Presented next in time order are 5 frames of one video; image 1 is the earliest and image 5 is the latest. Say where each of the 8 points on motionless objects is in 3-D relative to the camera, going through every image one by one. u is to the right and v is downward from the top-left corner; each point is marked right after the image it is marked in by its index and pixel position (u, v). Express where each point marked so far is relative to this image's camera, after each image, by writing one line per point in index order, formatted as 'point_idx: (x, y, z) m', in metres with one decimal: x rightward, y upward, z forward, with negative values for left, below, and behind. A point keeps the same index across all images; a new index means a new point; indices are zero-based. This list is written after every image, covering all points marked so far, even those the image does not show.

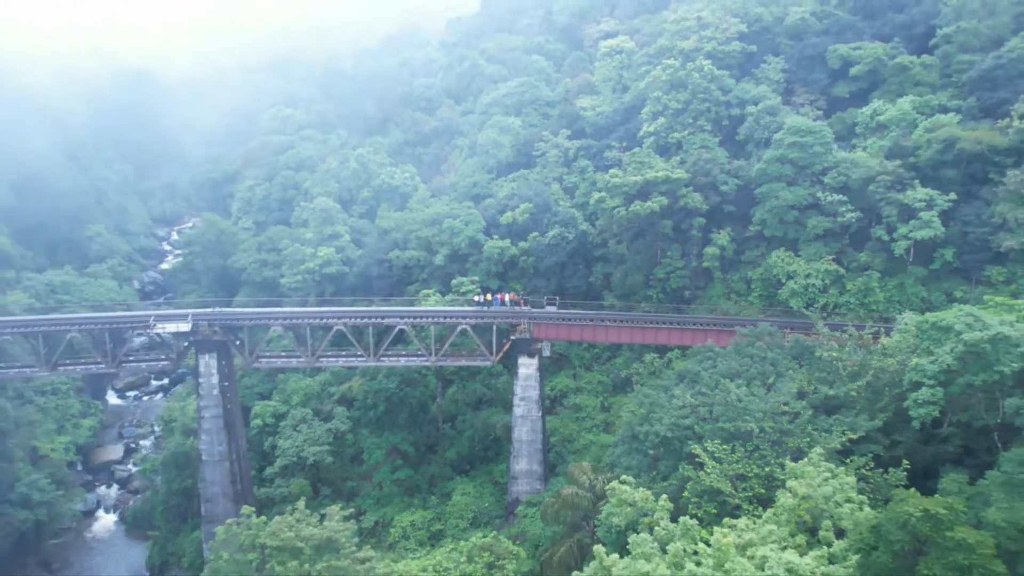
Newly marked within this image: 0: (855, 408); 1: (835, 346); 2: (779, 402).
0: (+7.9, -2.7, +15.5) m
1: (+8.2, -1.5, +17.5) m
2: (+6.0, -2.6, +15.4) m
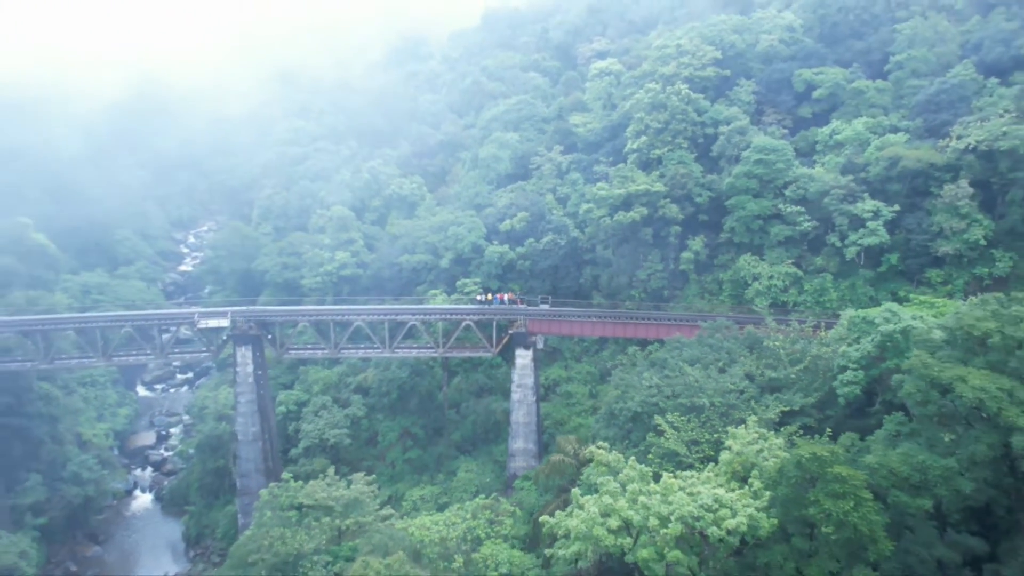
0: (+7.8, -2.7, +18.8) m
1: (+8.1, -1.5, +20.8) m
2: (+5.9, -2.6, +18.7) m
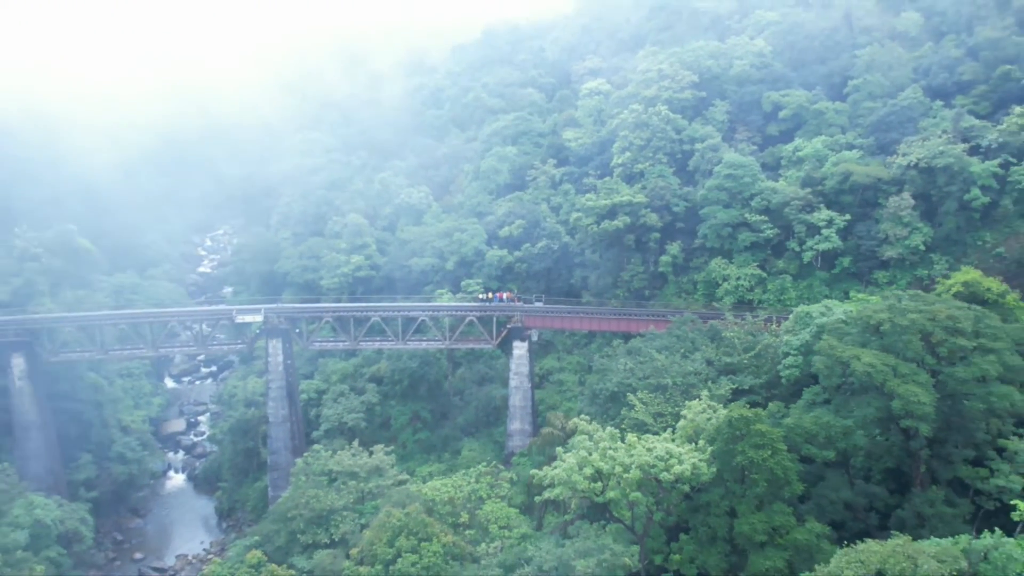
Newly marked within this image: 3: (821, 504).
0: (+7.7, -2.7, +22.4) m
1: (+8.1, -1.5, +24.5) m
2: (+5.8, -2.6, +22.4) m
3: (+7.8, -5.5, +17.4) m
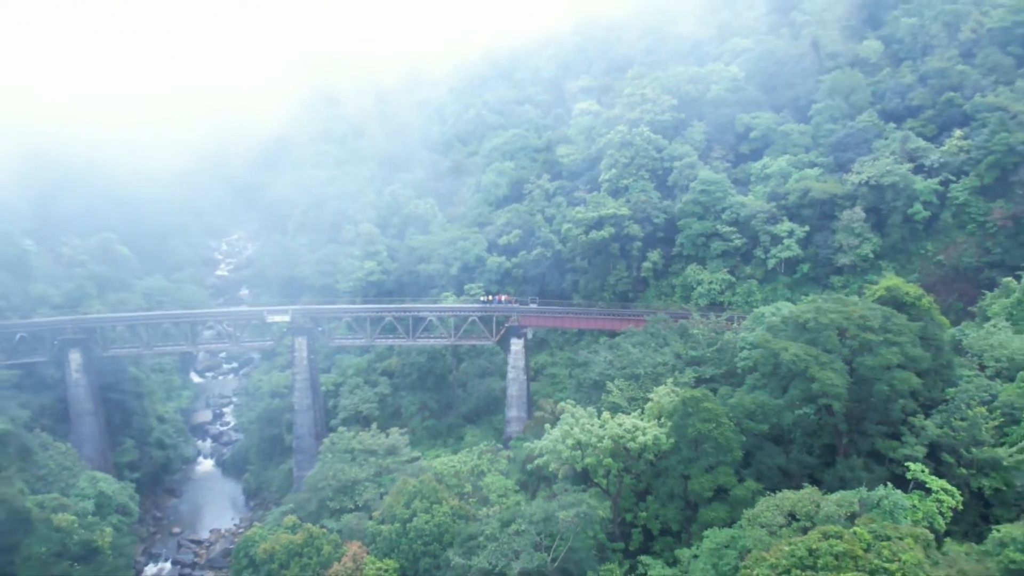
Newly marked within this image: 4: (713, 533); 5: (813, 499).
0: (+7.6, -2.8, +26.4) m
1: (+7.9, -1.6, +28.4) m
2: (+5.7, -2.7, +26.3) m
3: (+7.7, -5.6, +21.3) m
4: (+5.4, -6.6, +18.4) m
5: (+7.6, -5.3, +17.4) m
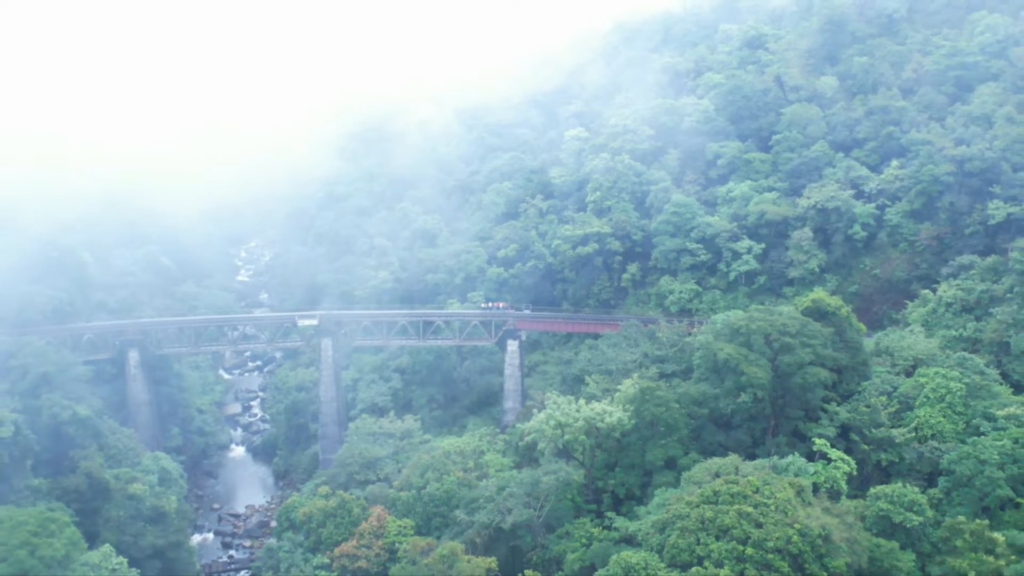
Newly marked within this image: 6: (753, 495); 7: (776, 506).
0: (+7.3, -3.3, +31.8) m
1: (+7.7, -2.1, +33.9) m
2: (+5.5, -3.2, +31.8) m
3: (+7.5, -6.1, +26.8) m
4: (+5.2, -7.1, +23.9) m
5: (+7.4, -5.8, +22.9) m
6: (+6.7, -5.8, +19.2) m
7: (+7.2, -6.0, +18.7) m
